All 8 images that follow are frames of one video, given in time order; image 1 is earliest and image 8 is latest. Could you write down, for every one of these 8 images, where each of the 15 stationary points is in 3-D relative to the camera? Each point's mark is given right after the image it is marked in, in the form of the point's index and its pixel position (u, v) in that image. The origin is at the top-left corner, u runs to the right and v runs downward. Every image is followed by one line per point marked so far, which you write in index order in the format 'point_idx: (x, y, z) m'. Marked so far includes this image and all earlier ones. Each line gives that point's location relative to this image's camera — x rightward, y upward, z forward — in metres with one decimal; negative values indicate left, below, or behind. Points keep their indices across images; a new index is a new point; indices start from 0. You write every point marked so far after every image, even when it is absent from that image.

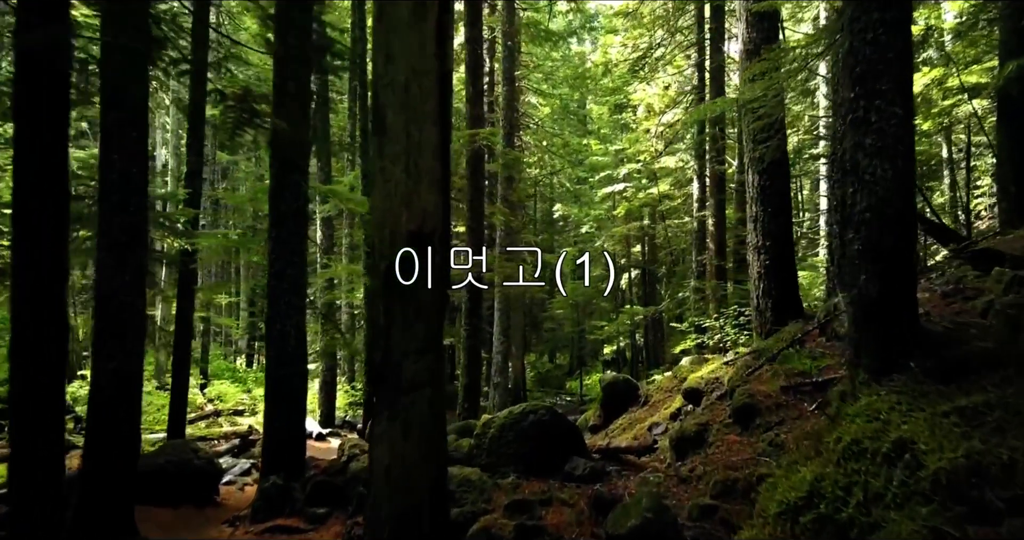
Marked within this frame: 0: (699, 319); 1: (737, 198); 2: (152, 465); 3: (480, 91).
0: (+4.9, -1.3, +17.4) m
1: (+6.8, +2.1, +19.9) m
2: (-4.8, -2.6, +8.9) m
3: (-0.6, +3.6, +13.2) m
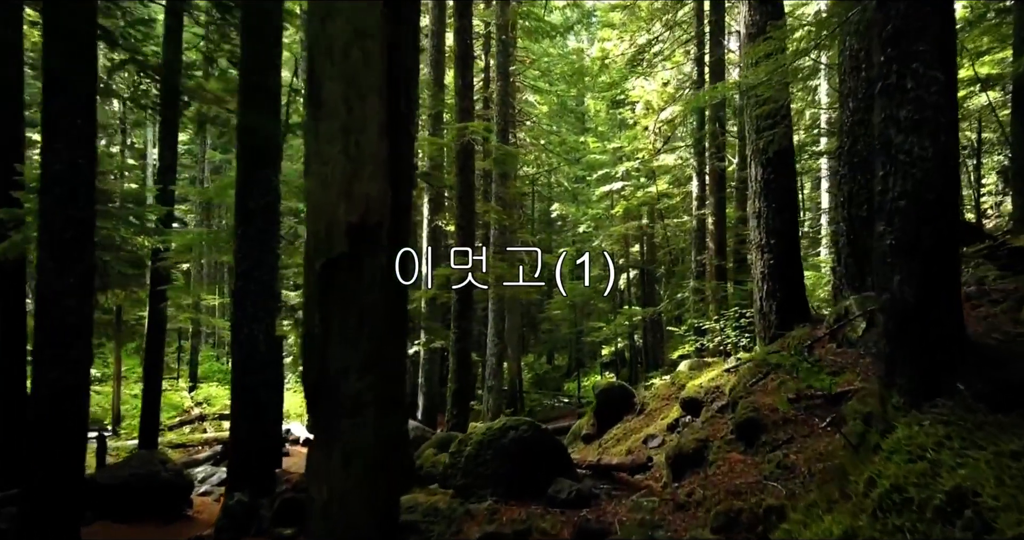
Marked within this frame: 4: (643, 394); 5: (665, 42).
0: (+4.7, -1.3, +16.9) m
1: (+6.6, +2.1, +19.4) m
2: (-5.0, -2.6, +8.3) m
3: (-0.8, +3.6, +12.7) m
4: (+1.9, -1.8, +9.7) m
5: (+4.6, +6.8, +19.8) m
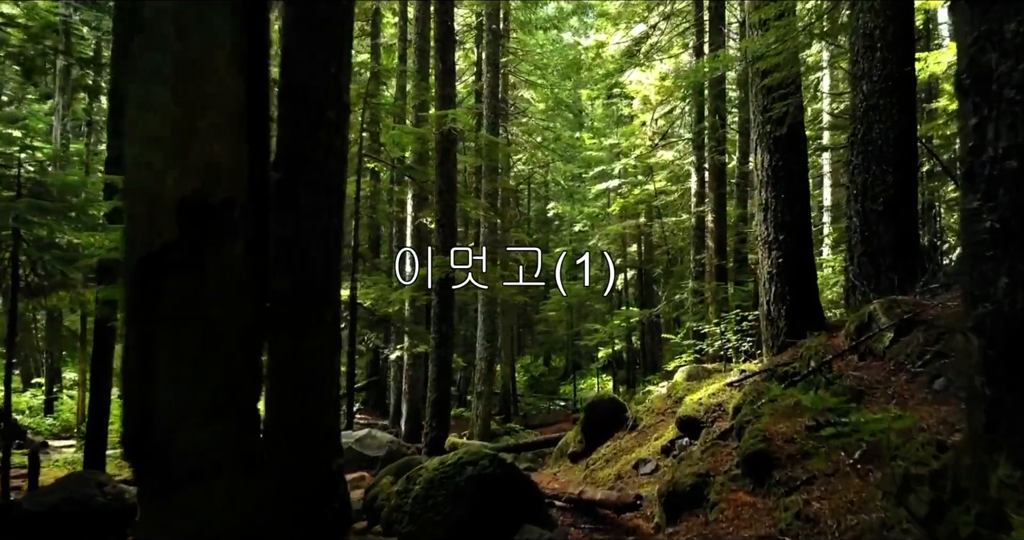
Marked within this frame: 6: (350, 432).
0: (+4.5, -1.3, +16.0) m
1: (+6.3, +2.1, +18.5) m
2: (-5.3, -2.6, +7.4) m
3: (-1.1, +3.6, +11.8) m
4: (+1.6, -1.8, +8.8) m
5: (+4.3, +6.8, +18.9) m
6: (-2.6, -2.6, +10.8) m
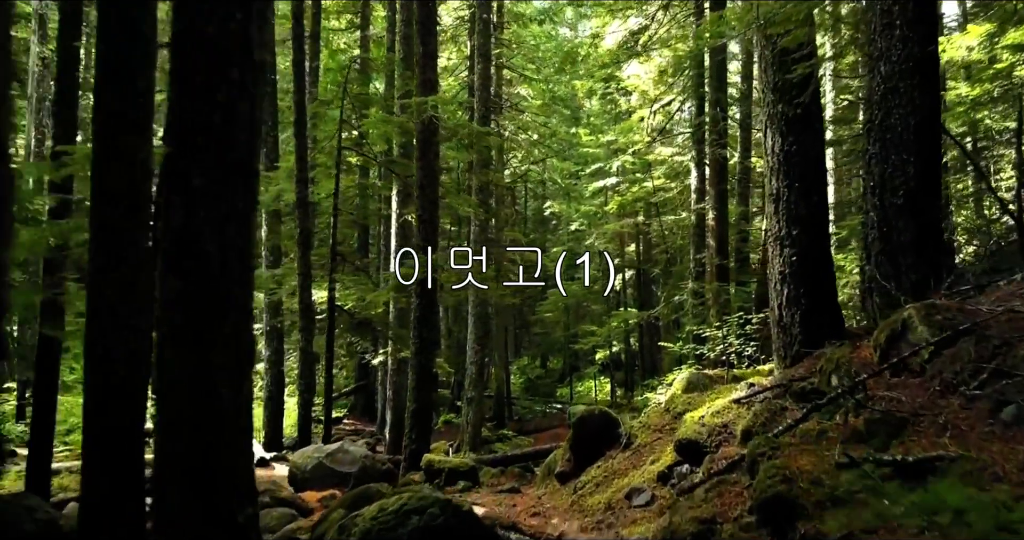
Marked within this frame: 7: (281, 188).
0: (+4.2, -1.3, +15.2) m
1: (+6.1, +2.1, +17.7) m
2: (-5.5, -2.6, +6.6) m
3: (-1.3, +3.6, +11.0) m
4: (+1.4, -1.8, +8.0) m
5: (+4.1, +6.8, +18.1) m
6: (-2.9, -2.6, +10.0) m
7: (-4.7, +1.7, +13.5) m
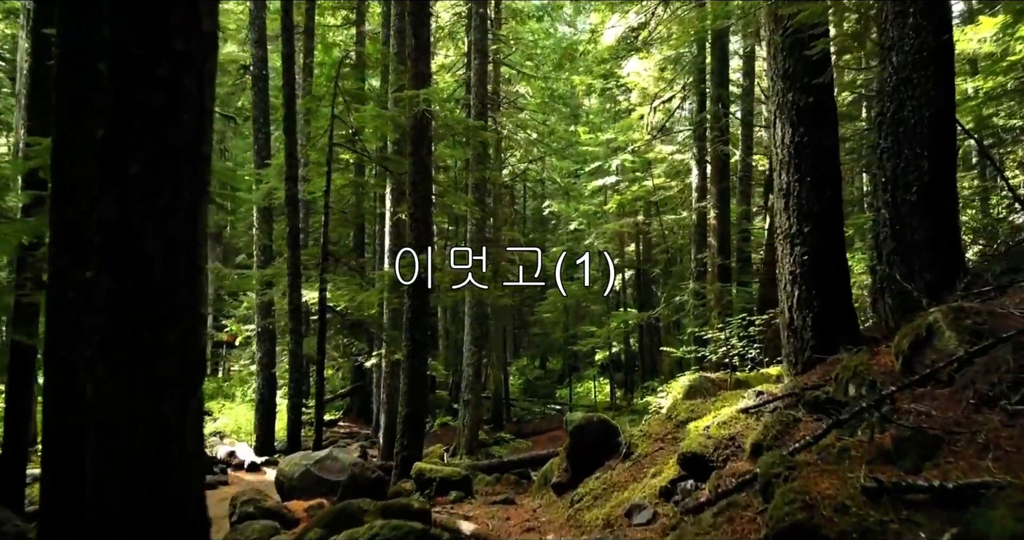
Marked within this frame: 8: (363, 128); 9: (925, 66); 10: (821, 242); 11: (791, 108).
0: (+4.2, -1.3, +14.8) m
1: (+6.0, +2.1, +17.4) m
2: (-5.5, -2.6, +6.3) m
3: (-1.4, +3.6, +10.6) m
4: (+1.3, -1.8, +7.6) m
5: (+4.0, +6.8, +17.7) m
6: (-2.9, -2.6, +9.6) m
7: (-4.8, +1.7, +13.1) m
8: (-3.0, +2.9, +13.5) m
9: (+4.6, +2.3, +7.4) m
10: (+2.8, +0.2, +6.0) m
11: (+2.6, +1.5, +6.2) m
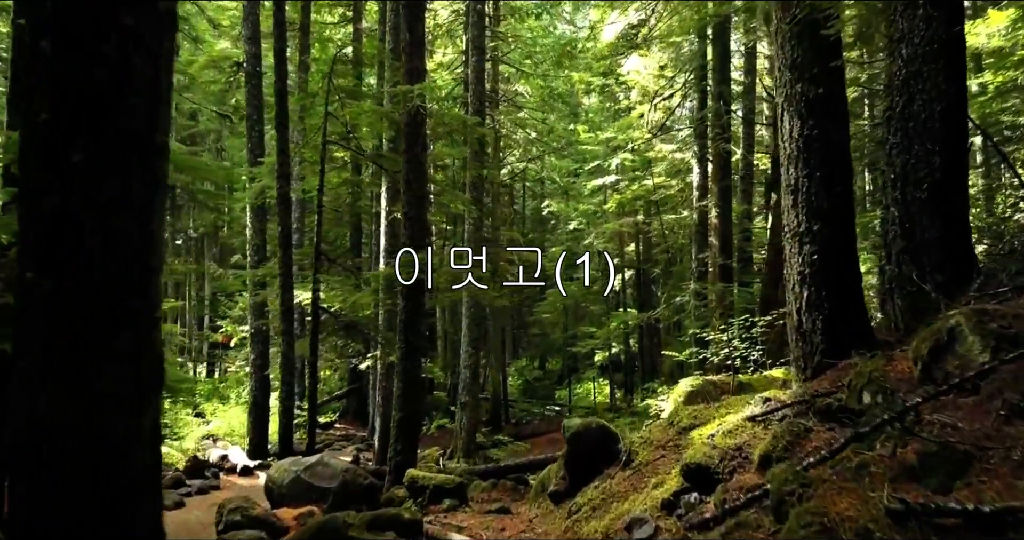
0: (+4.1, -1.3, +14.6) m
1: (+6.0, +2.1, +17.1) m
2: (-5.6, -2.6, +6.0) m
3: (-1.4, +3.6, +10.4) m
4: (+1.3, -1.8, +7.4) m
5: (+4.0, +6.7, +17.5) m
6: (-3.0, -2.6, +9.3) m
7: (-4.8, +1.7, +12.8) m
8: (-3.1, +2.9, +13.2) m
9: (+4.5, +2.3, +7.1) m
10: (+2.7, +0.2, +5.7) m
11: (+2.5, +1.5, +5.9) m
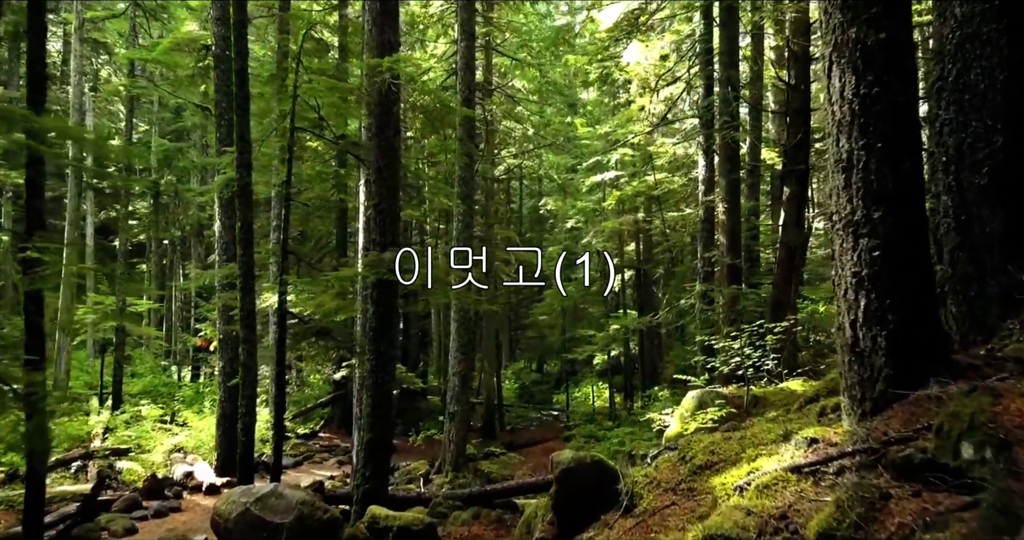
0: (+3.9, -1.3, +13.4) m
1: (+5.8, +2.1, +15.9) m
2: (-5.8, -2.6, +4.8) m
3: (-1.6, +3.6, +9.2) m
4: (+1.1, -1.8, +6.2) m
5: (+3.8, +6.7, +16.3) m
6: (-3.2, -2.7, +8.1) m
7: (-5.0, +1.7, +11.7) m
8: (-3.3, +2.9, +12.1) m
9: (+4.3, +2.3, +5.9) m
10: (+2.5, +0.2, +4.5) m
11: (+2.3, +1.5, +4.7) m
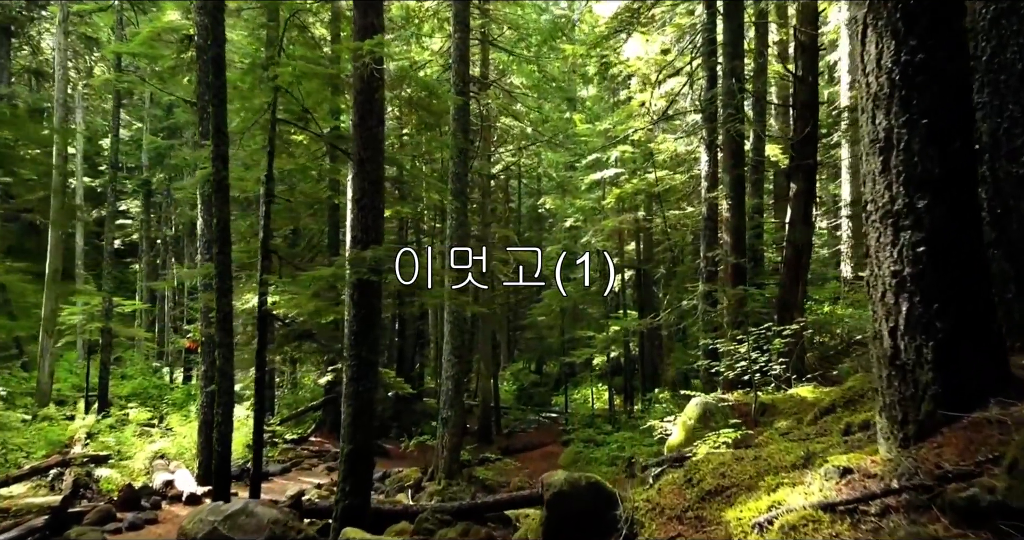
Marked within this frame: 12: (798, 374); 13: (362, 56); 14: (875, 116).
0: (+3.8, -1.3, +12.8) m
1: (+5.7, +2.1, +15.3) m
2: (-5.9, -2.6, +4.2) m
3: (-1.7, +3.6, +8.6) m
4: (+1.0, -1.8, +5.6) m
5: (+3.7, +6.7, +15.7) m
6: (-3.3, -2.6, +7.5) m
7: (-5.1, +1.7, +11.1) m
8: (-3.4, +2.9, +11.5) m
9: (+4.2, +2.3, +5.3) m
10: (+2.4, +0.3, +4.0) m
11: (+2.2, +1.5, +4.1) m
12: (+4.5, -1.6, +10.4) m
13: (-1.8, +2.6, +8.2) m
14: (+2.2, +0.9, +4.3) m
